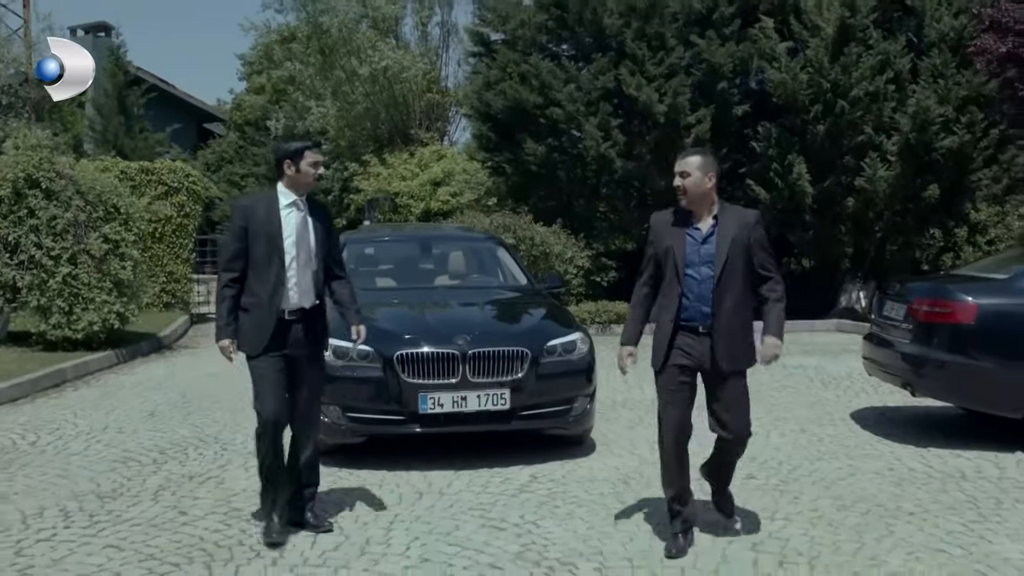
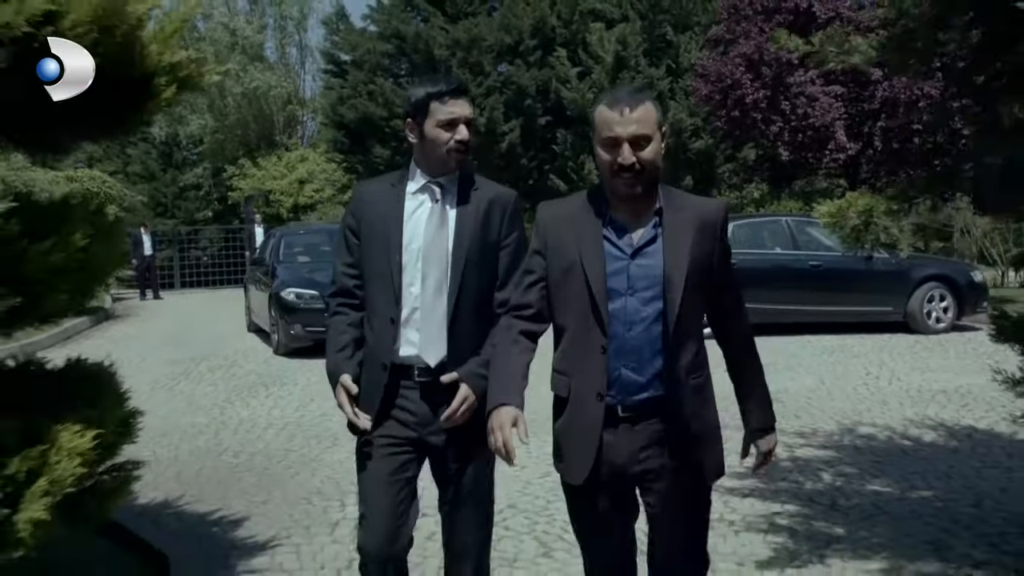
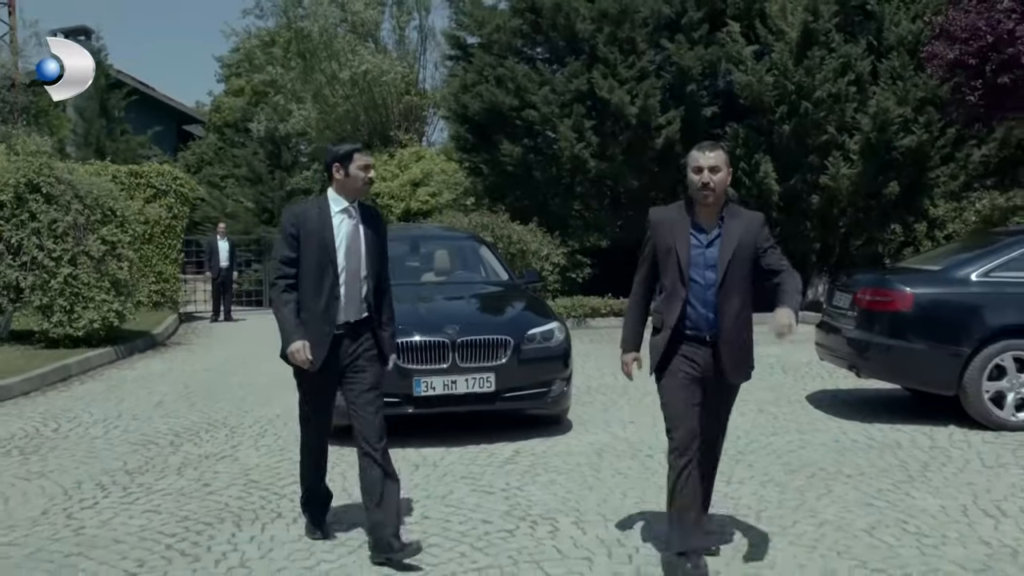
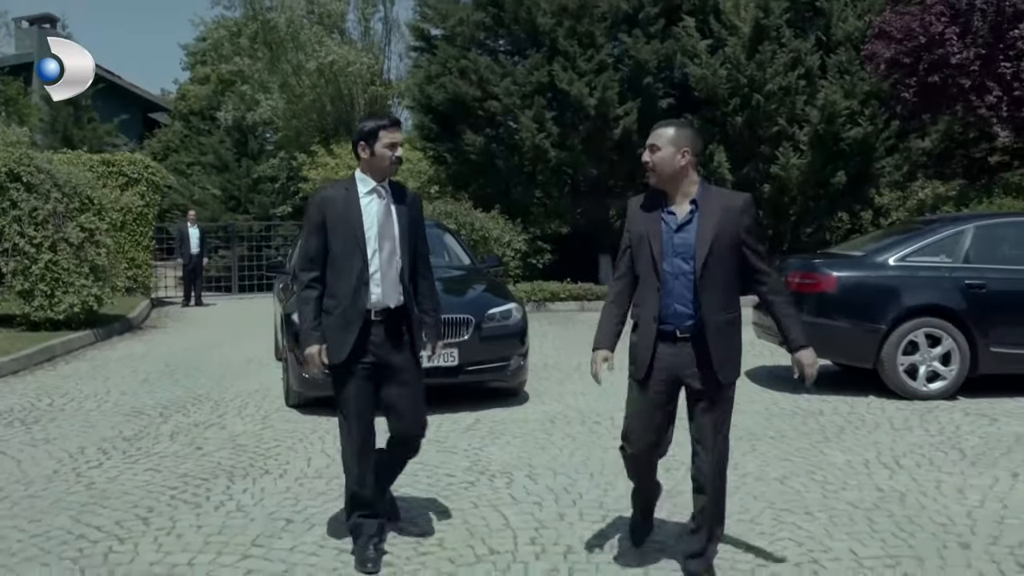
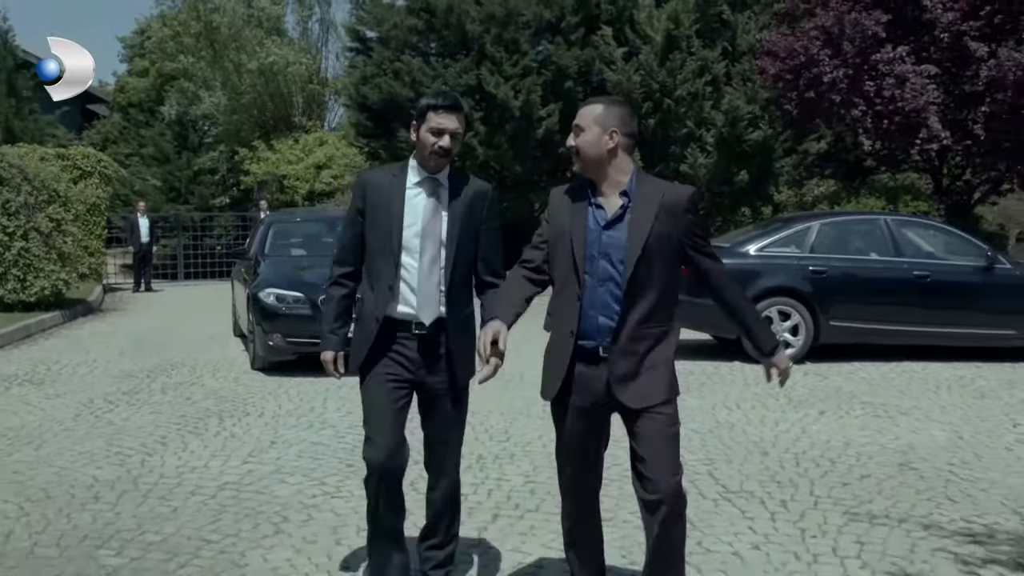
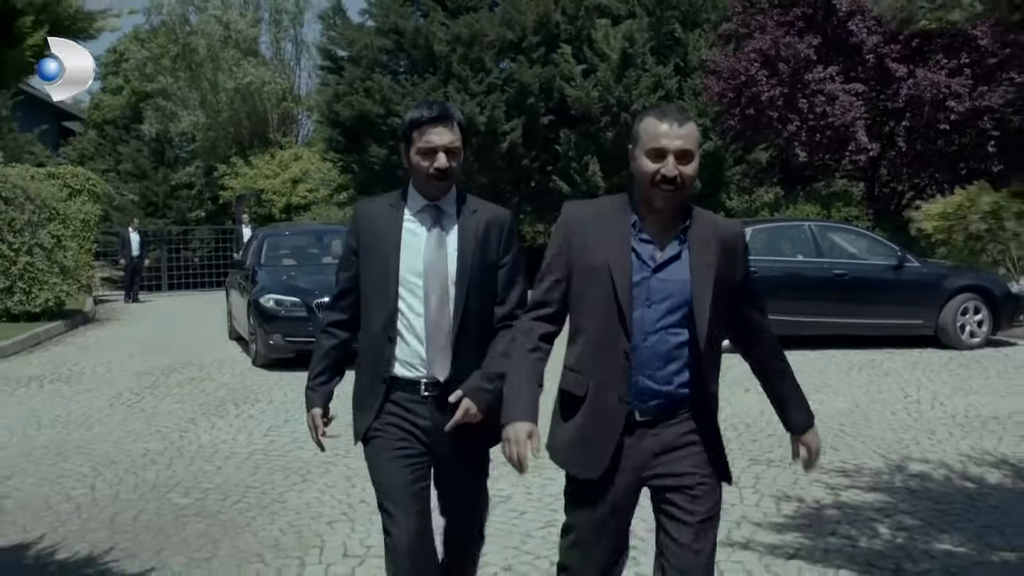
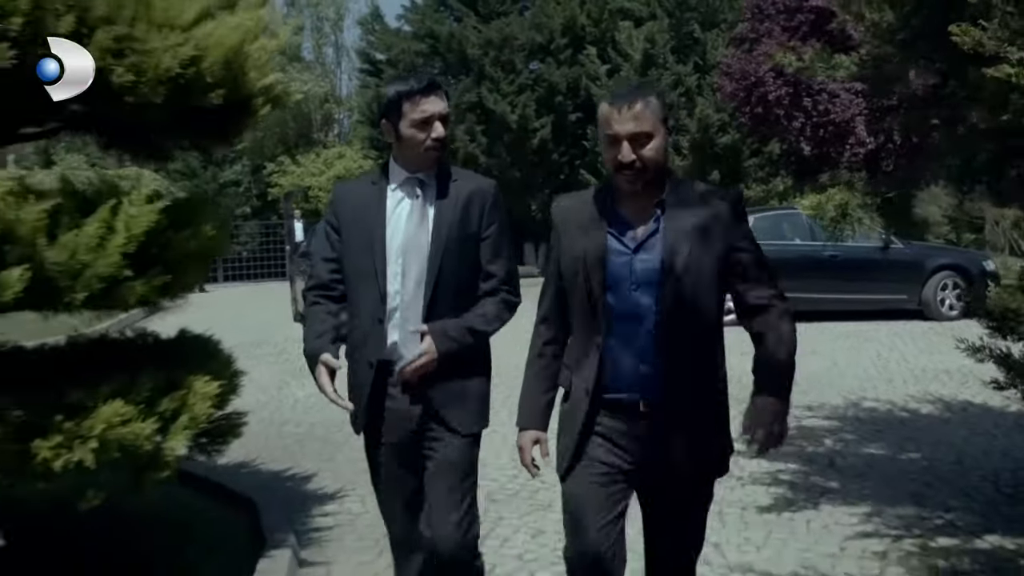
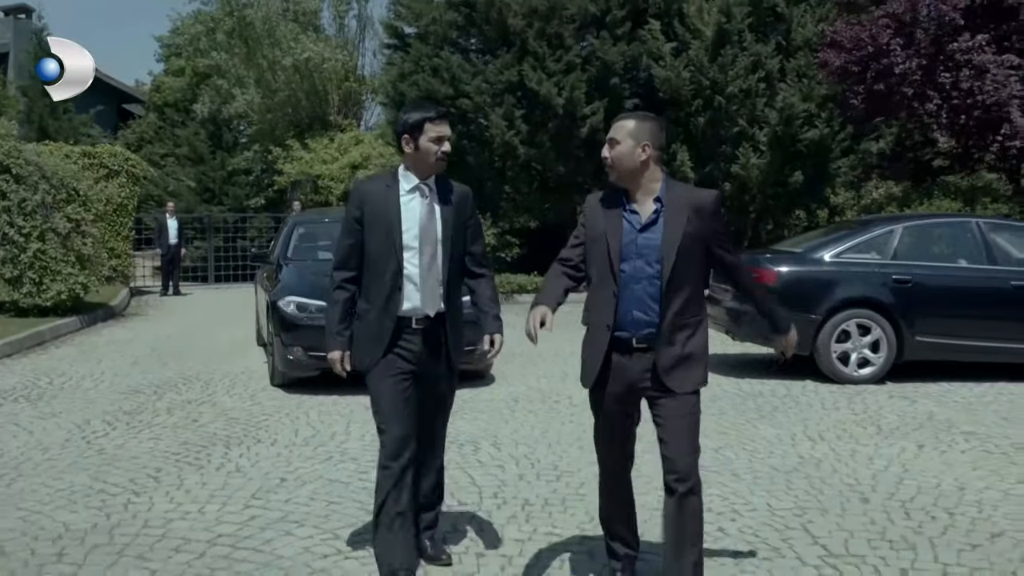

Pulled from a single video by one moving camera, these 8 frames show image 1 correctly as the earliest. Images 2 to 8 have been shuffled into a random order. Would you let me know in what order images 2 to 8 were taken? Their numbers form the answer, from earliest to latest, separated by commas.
3, 4, 8, 5, 6, 2, 7
